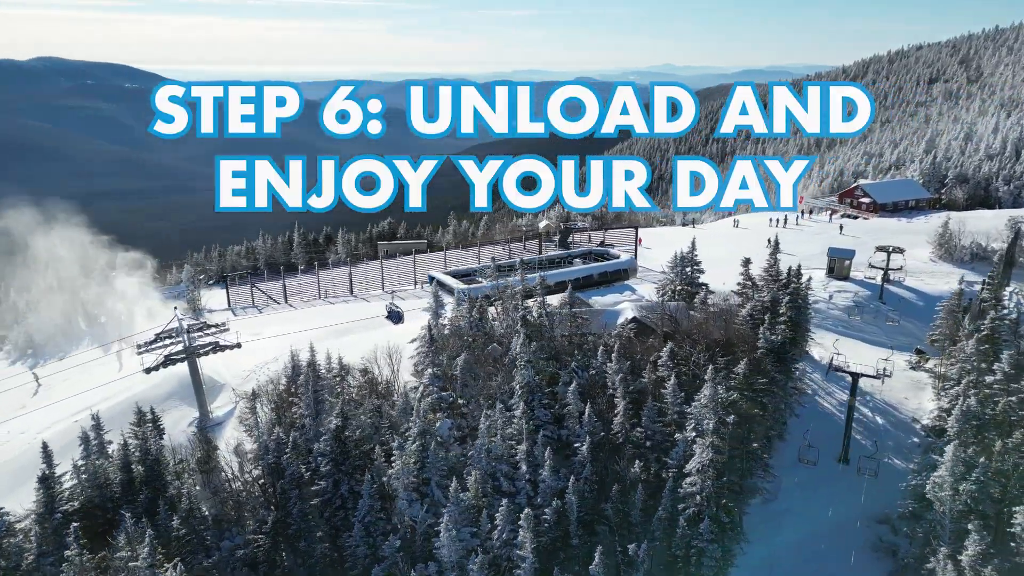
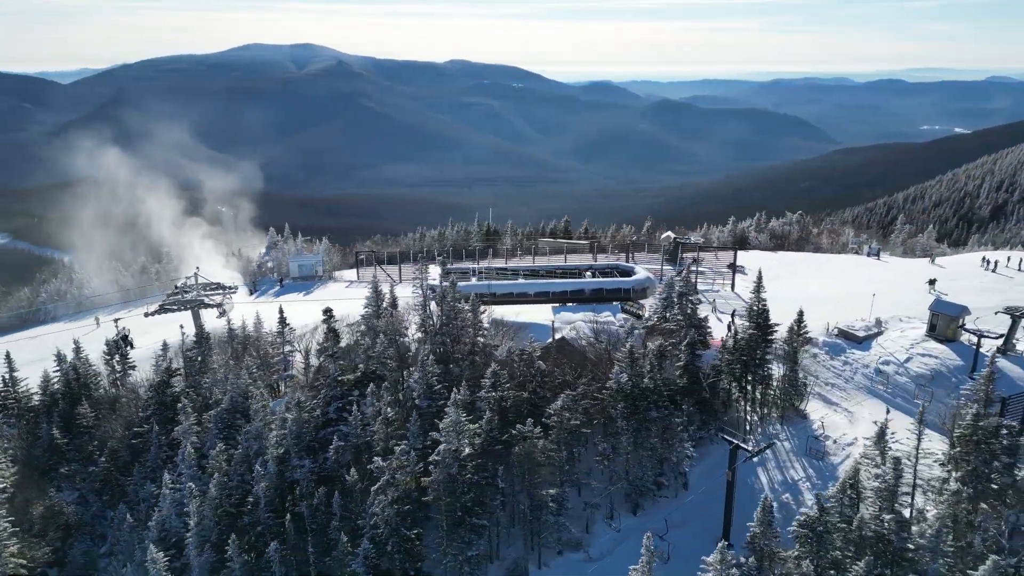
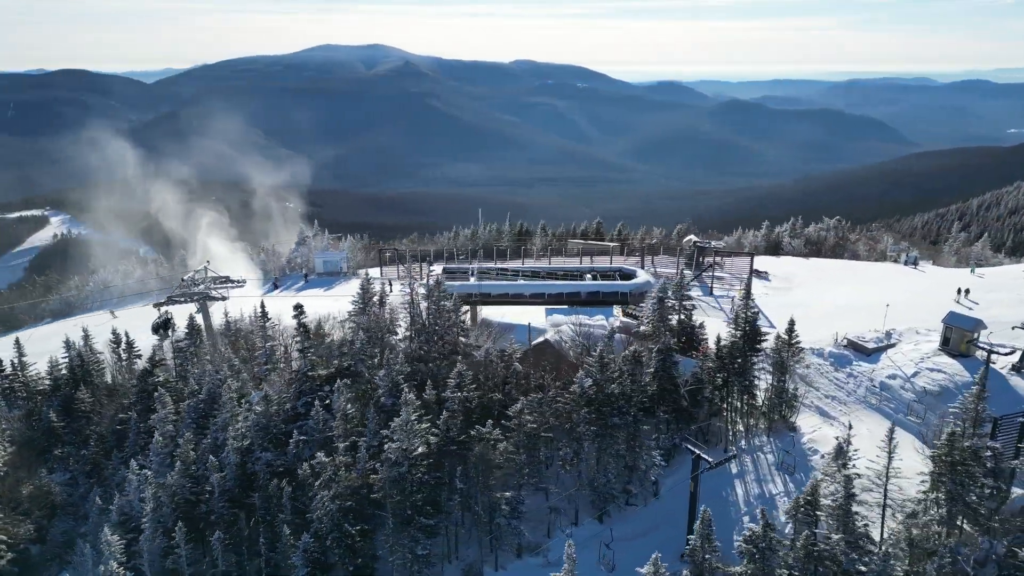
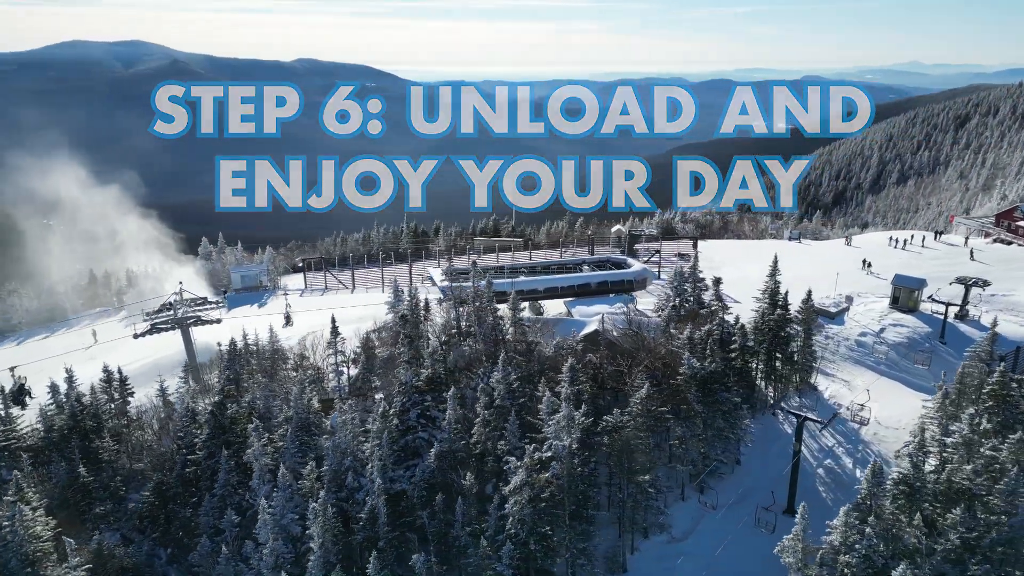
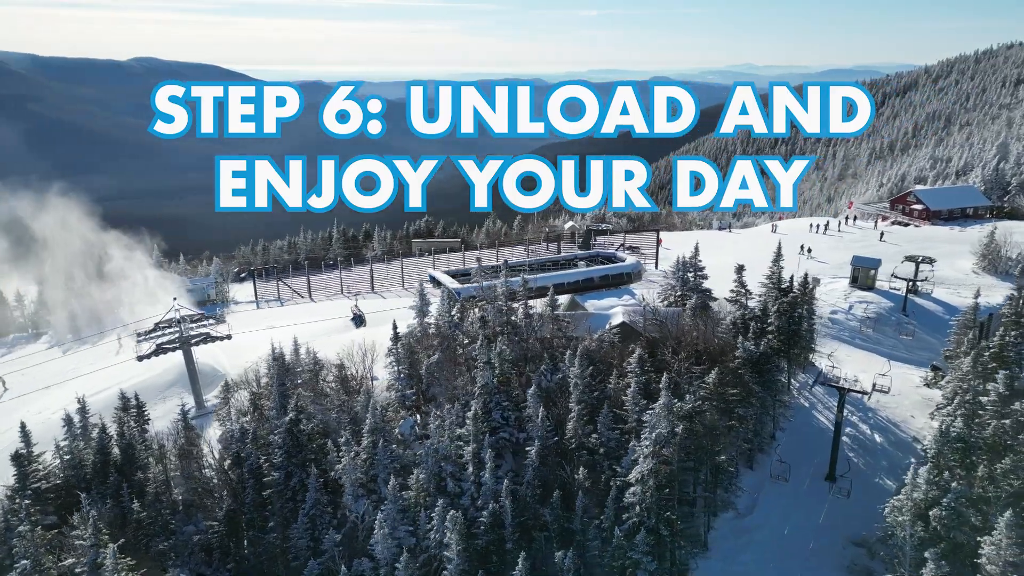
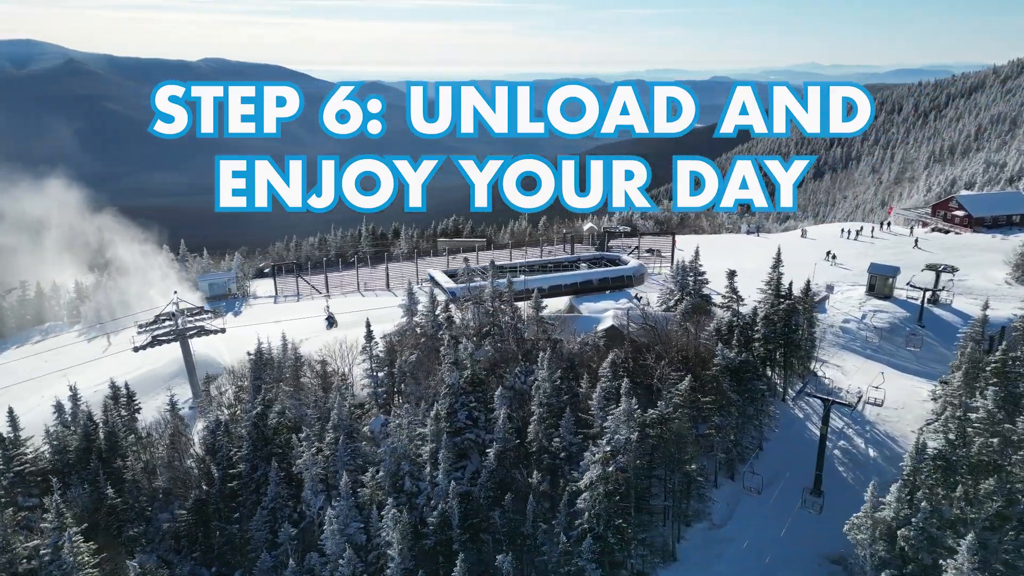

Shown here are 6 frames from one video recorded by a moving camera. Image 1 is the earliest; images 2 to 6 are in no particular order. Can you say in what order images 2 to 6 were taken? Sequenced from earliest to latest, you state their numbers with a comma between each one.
5, 6, 4, 2, 3
